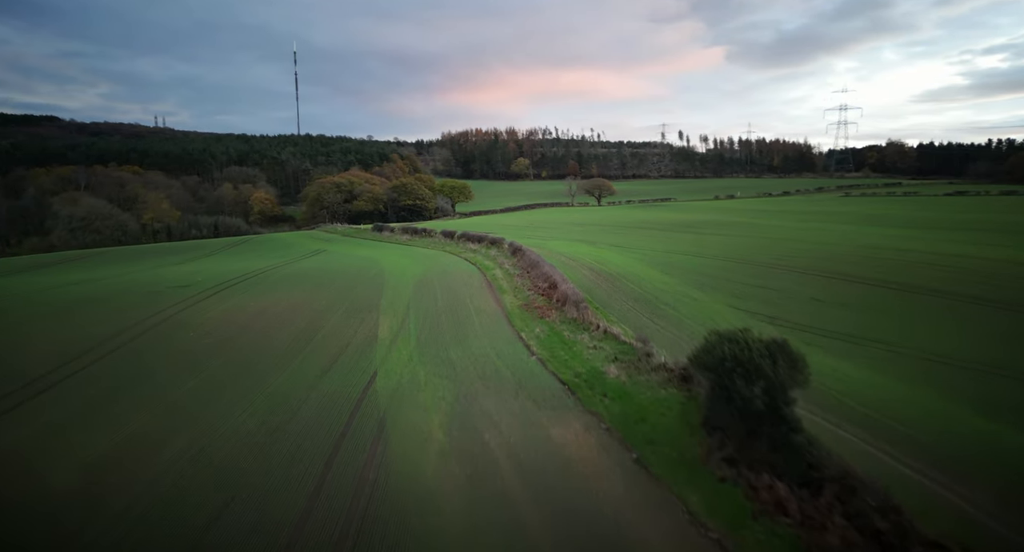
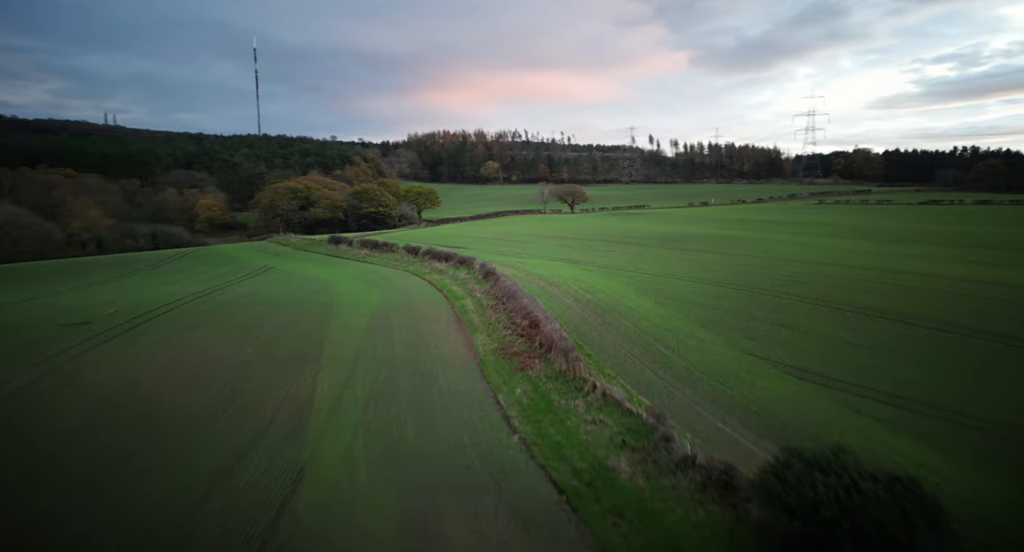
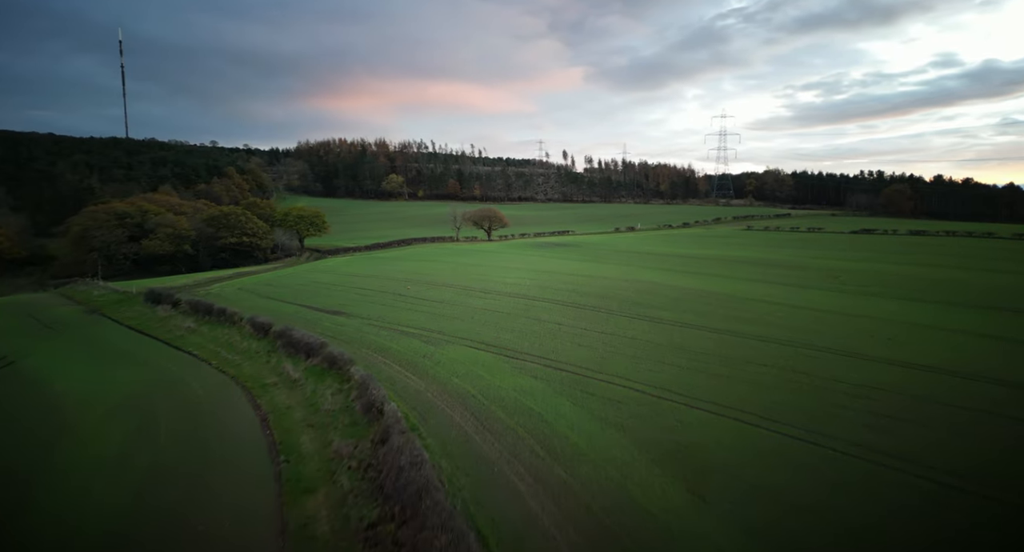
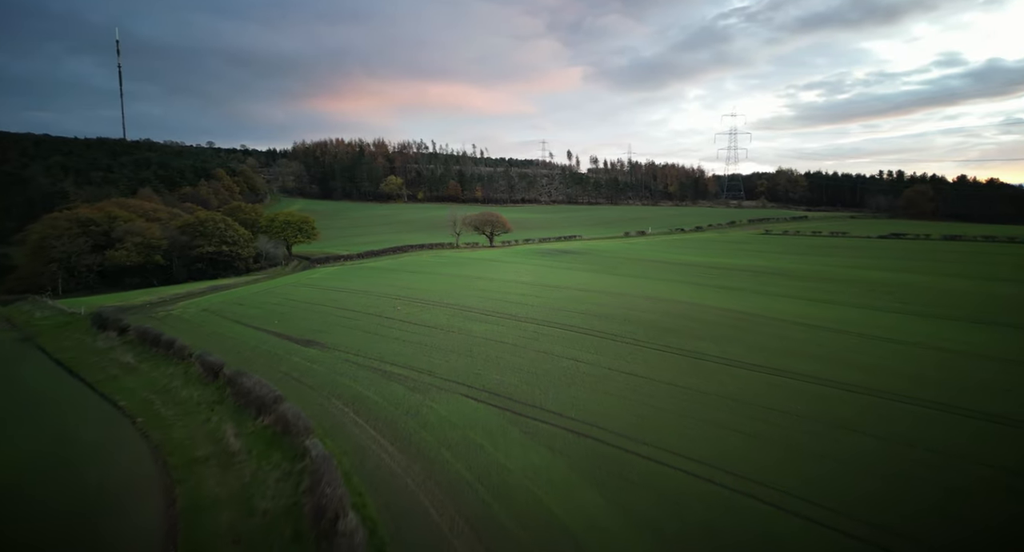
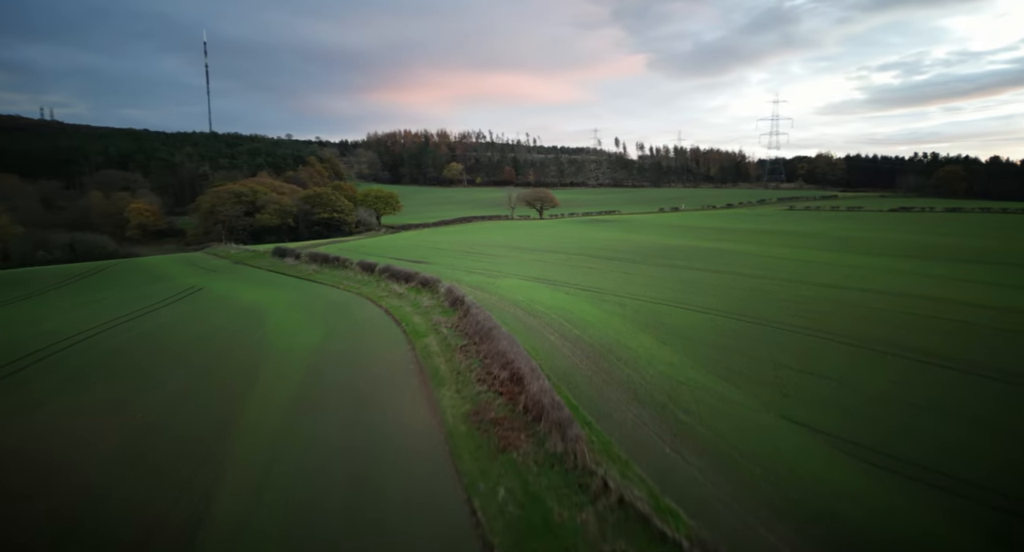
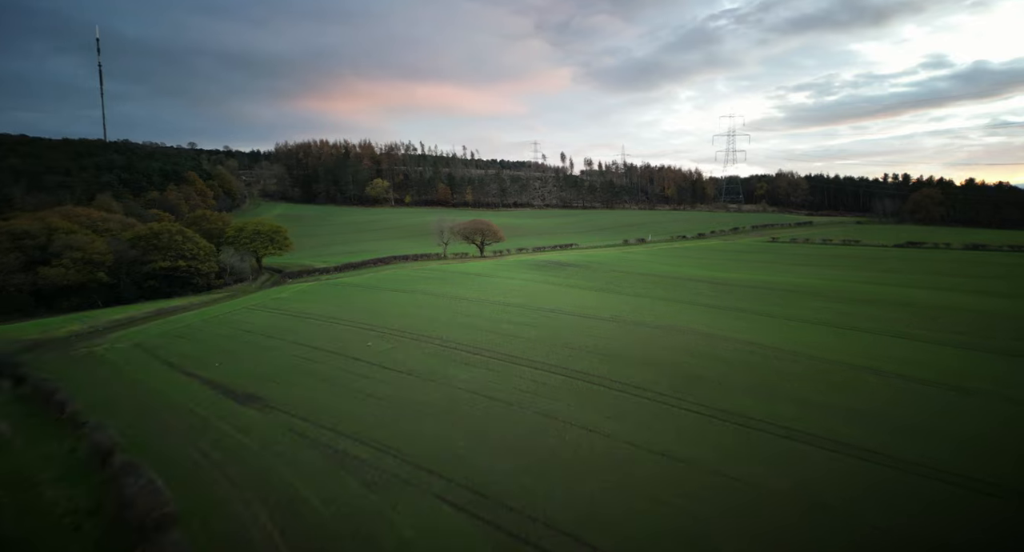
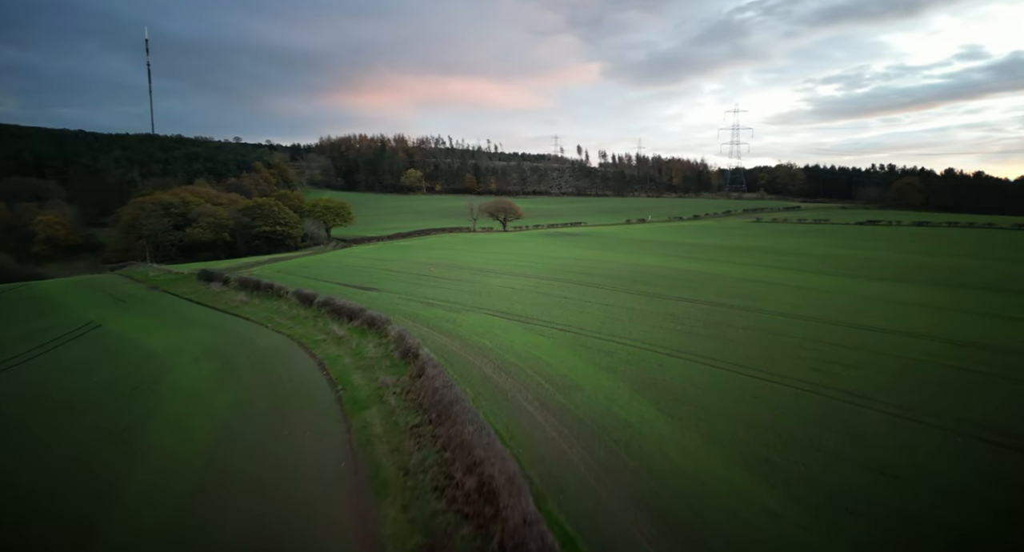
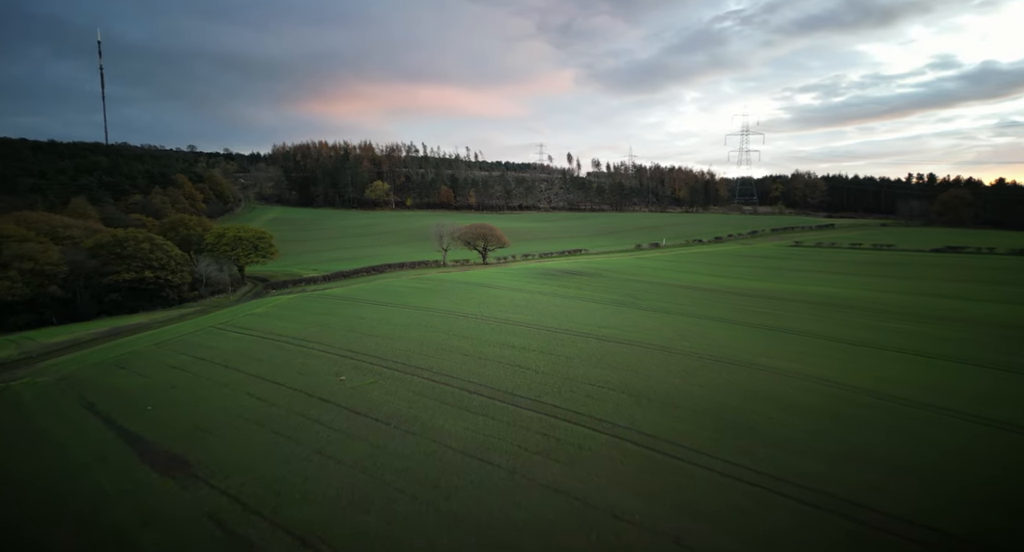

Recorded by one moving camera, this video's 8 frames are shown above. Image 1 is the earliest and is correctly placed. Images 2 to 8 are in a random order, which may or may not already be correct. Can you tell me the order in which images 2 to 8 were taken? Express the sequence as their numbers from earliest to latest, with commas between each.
2, 5, 7, 3, 4, 6, 8
